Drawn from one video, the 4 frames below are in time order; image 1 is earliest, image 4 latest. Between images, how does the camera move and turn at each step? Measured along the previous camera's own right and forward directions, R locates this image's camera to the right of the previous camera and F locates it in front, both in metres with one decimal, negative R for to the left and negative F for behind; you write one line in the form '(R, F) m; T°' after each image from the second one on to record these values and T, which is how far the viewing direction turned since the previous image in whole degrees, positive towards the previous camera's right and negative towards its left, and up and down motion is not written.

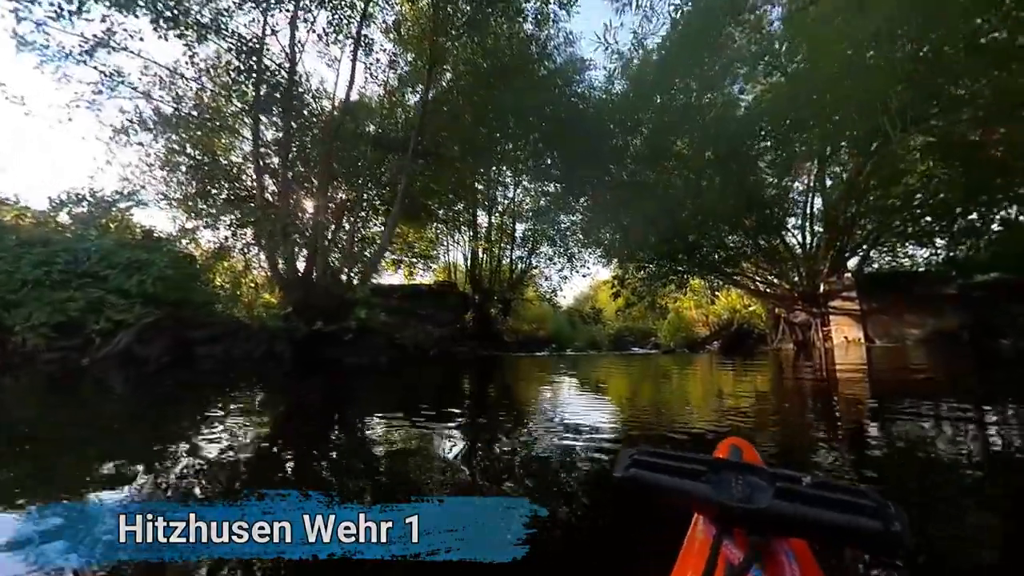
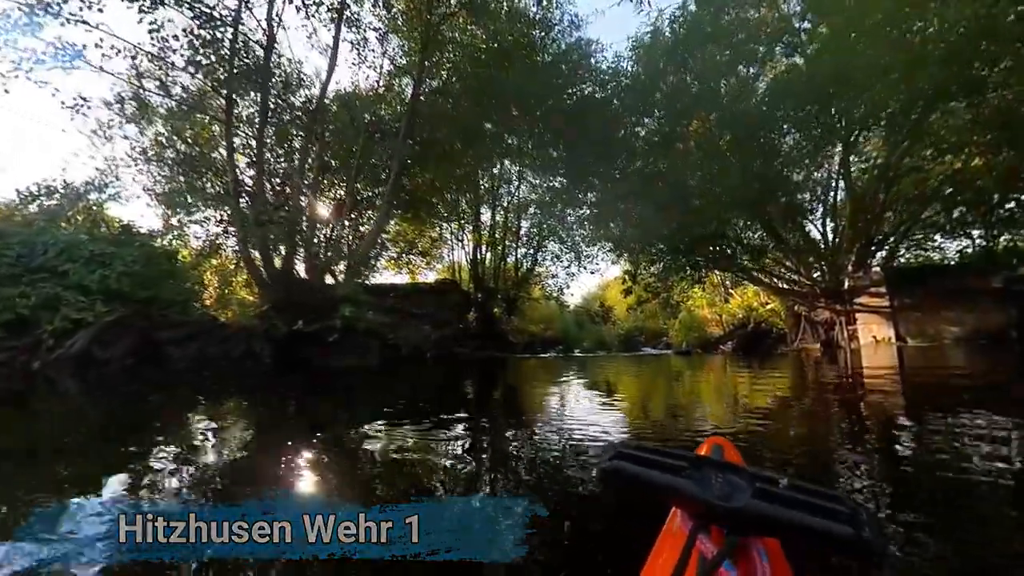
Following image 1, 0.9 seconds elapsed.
(+0.1, +0.7) m; -1°
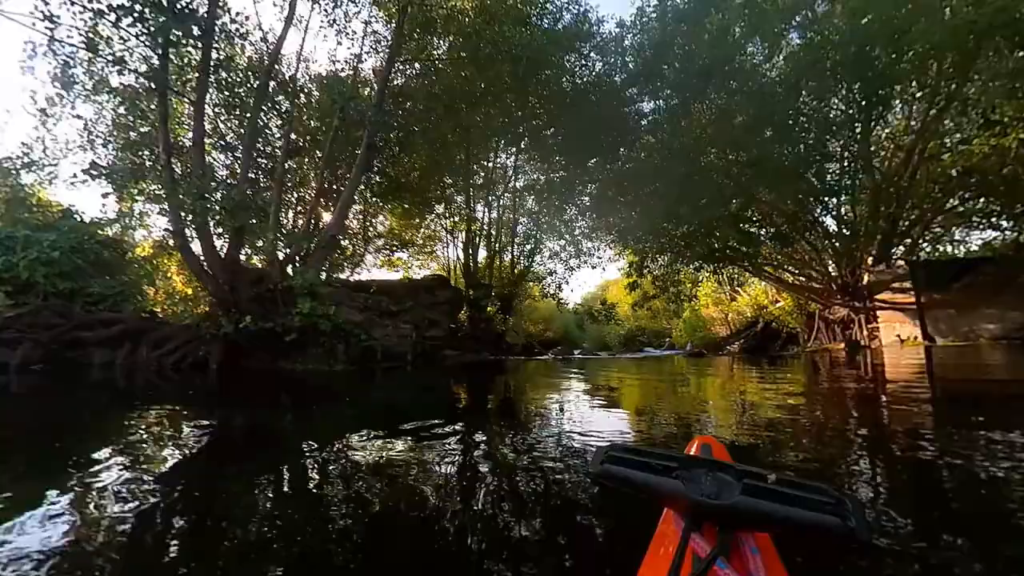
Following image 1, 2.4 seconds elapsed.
(+0.1, +0.8) m; 0°
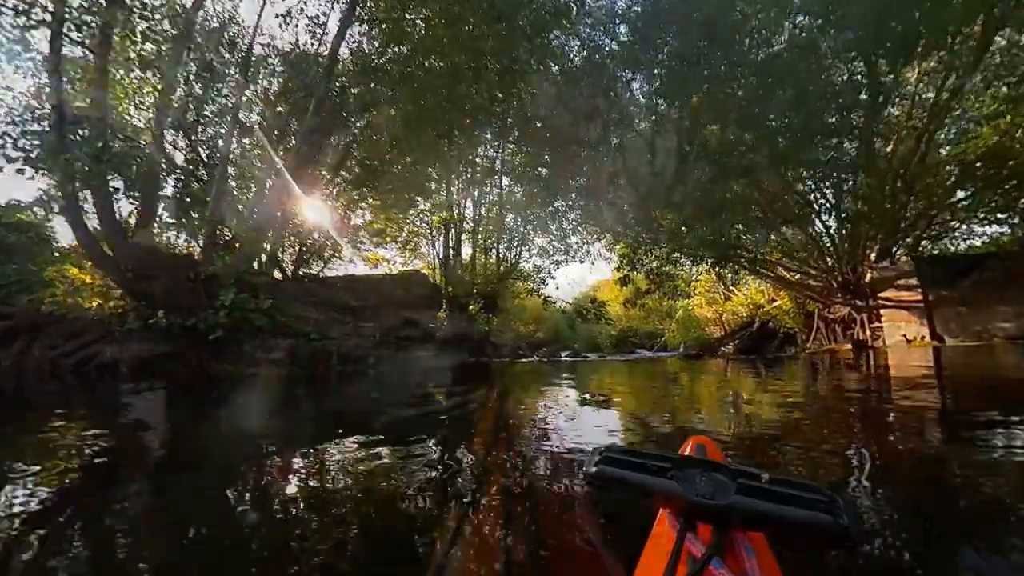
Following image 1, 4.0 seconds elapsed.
(+0.2, +0.7) m; +1°
